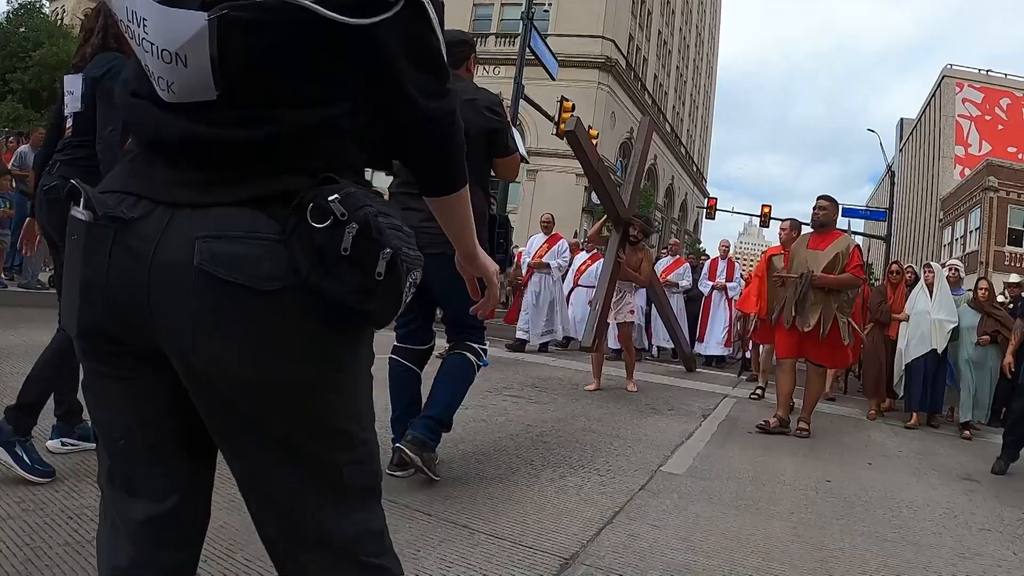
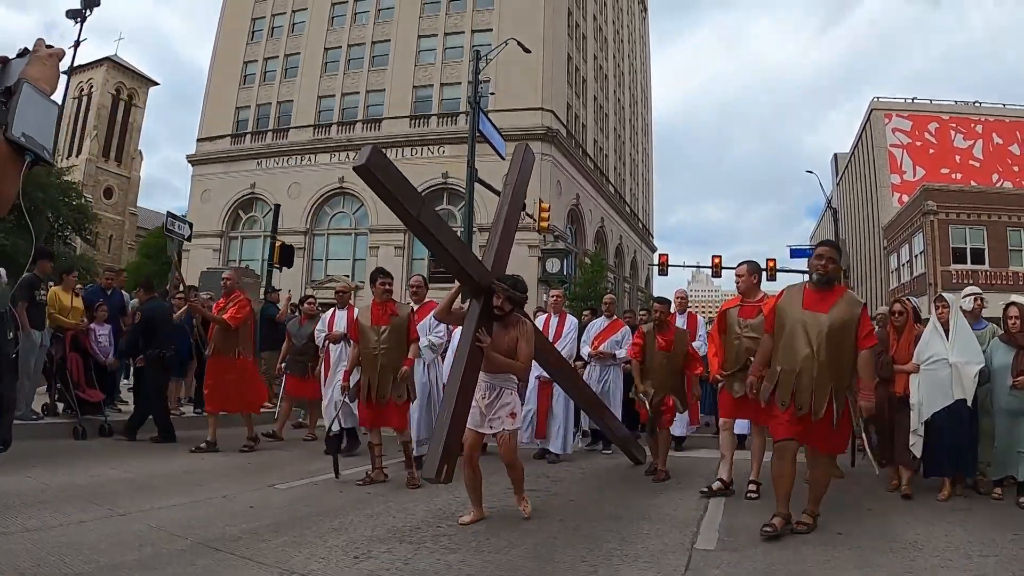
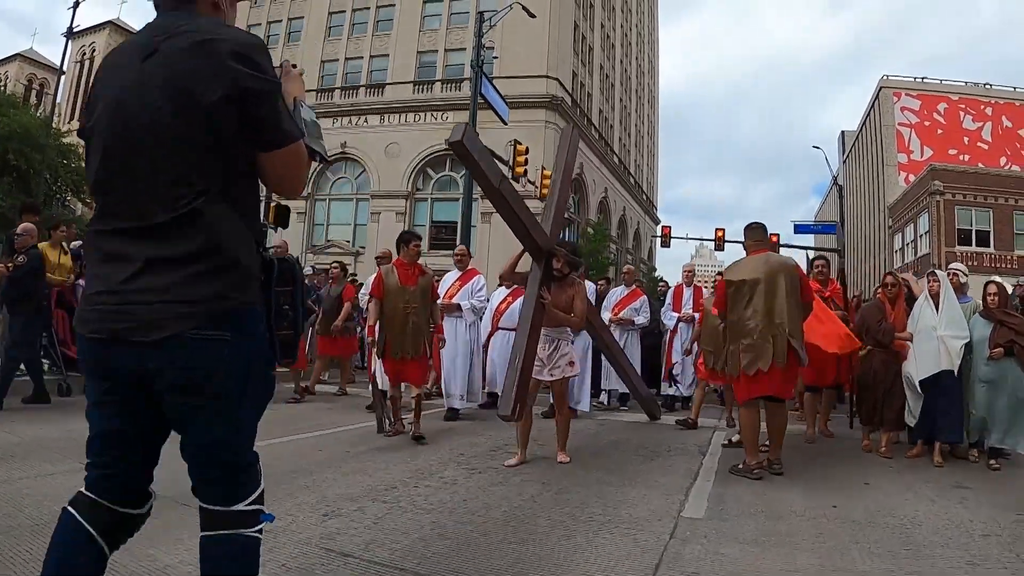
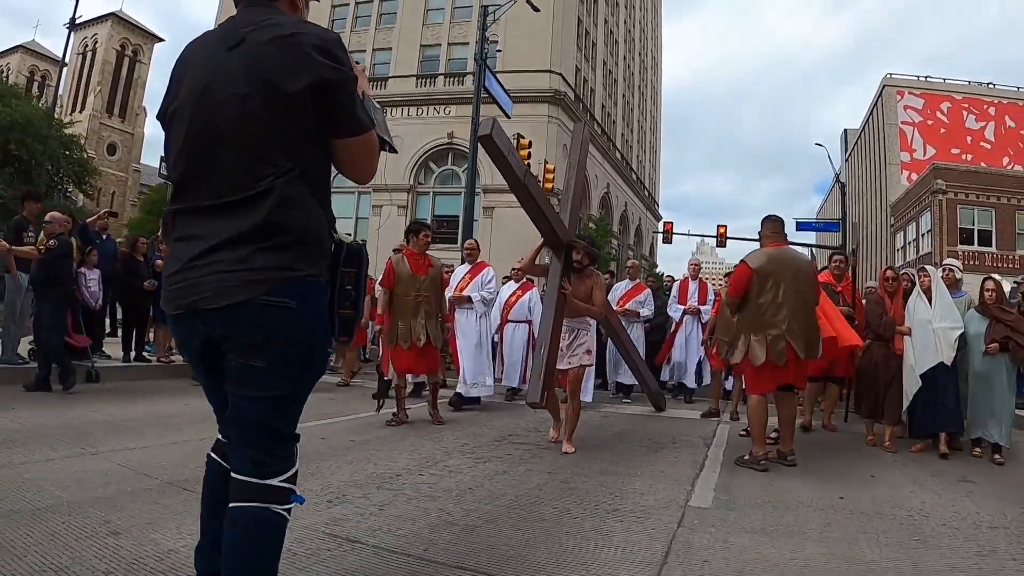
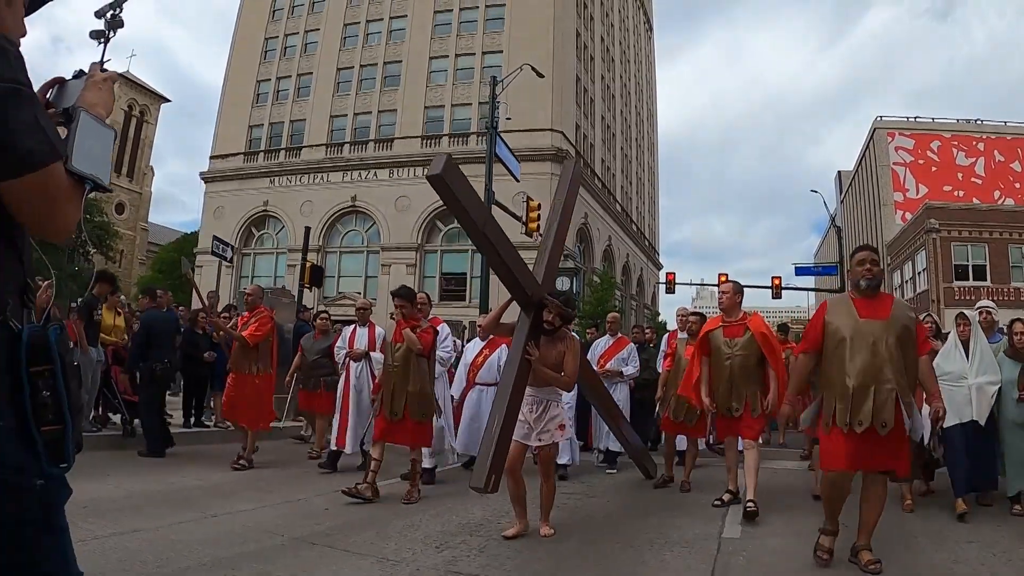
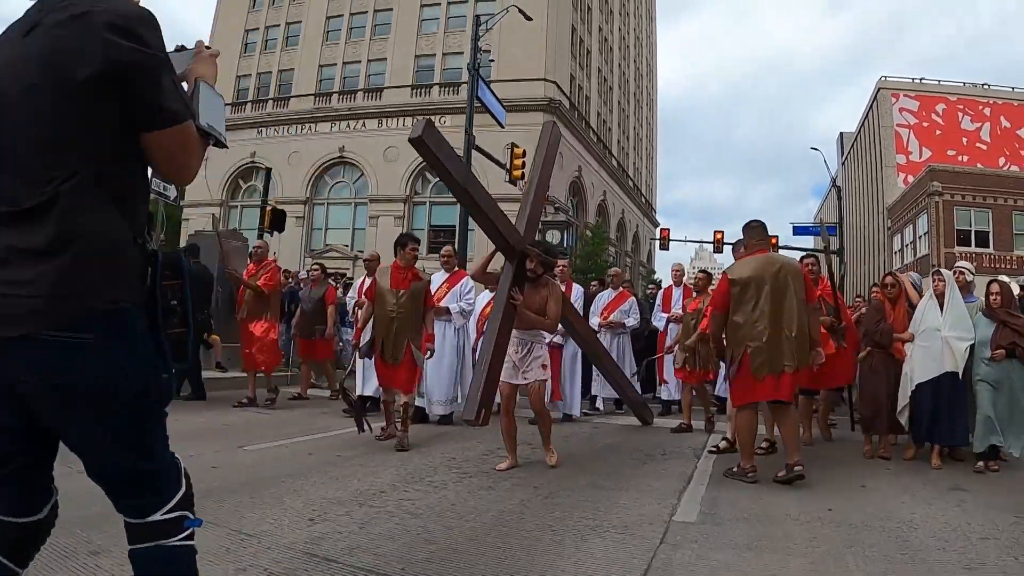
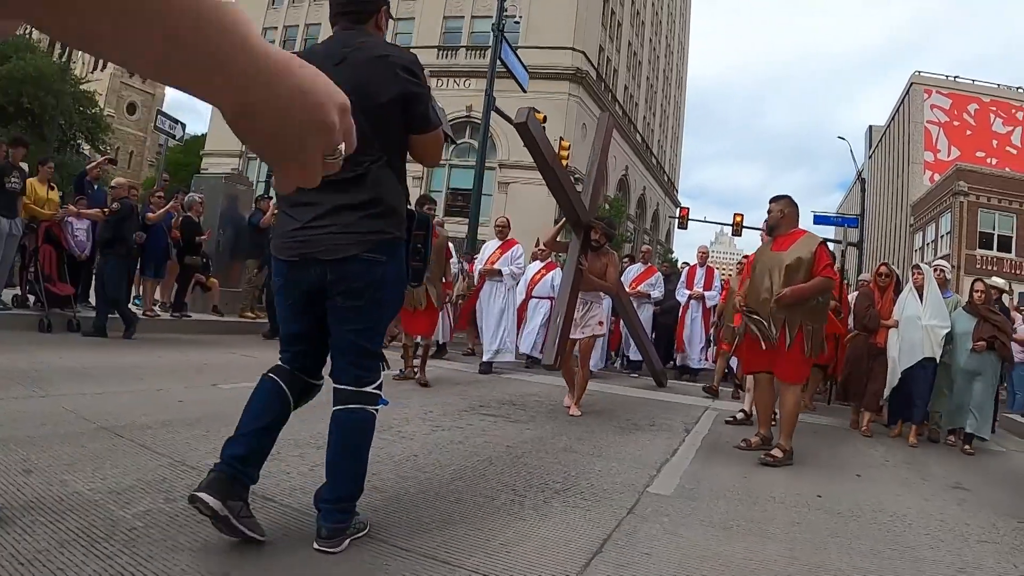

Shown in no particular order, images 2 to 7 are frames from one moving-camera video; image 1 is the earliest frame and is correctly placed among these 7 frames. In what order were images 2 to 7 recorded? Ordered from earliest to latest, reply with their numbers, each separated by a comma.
7, 4, 3, 6, 2, 5
